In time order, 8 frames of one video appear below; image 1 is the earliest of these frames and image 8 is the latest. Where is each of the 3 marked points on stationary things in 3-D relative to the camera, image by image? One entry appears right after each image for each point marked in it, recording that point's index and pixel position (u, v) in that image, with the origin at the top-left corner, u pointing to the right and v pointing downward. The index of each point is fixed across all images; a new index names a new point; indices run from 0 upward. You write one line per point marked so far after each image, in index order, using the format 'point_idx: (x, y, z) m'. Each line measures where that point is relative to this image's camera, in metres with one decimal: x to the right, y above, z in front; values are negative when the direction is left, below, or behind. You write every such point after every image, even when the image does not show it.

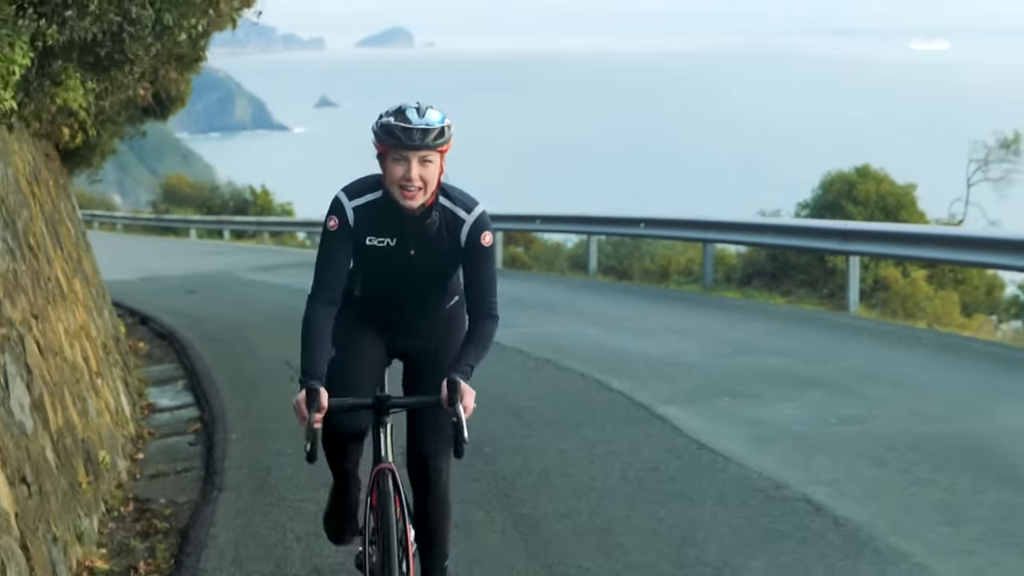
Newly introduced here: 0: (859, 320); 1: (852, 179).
0: (+2.3, -0.2, +12.9) m
1: (+3.1, +1.0, +17.8) m
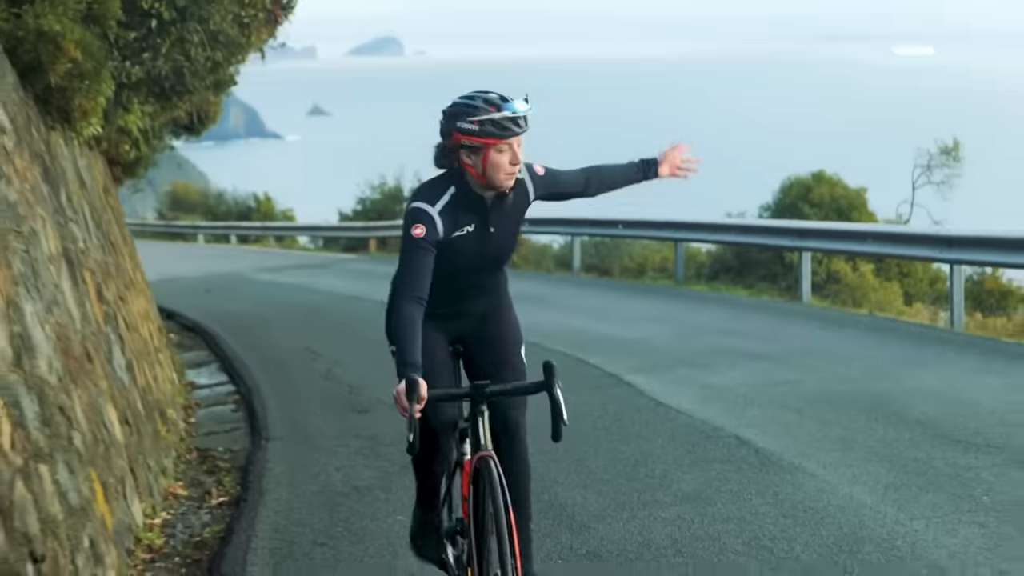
0: (+2.2, -0.2, +14.6) m
1: (+3.0, +1.0, +19.5) m
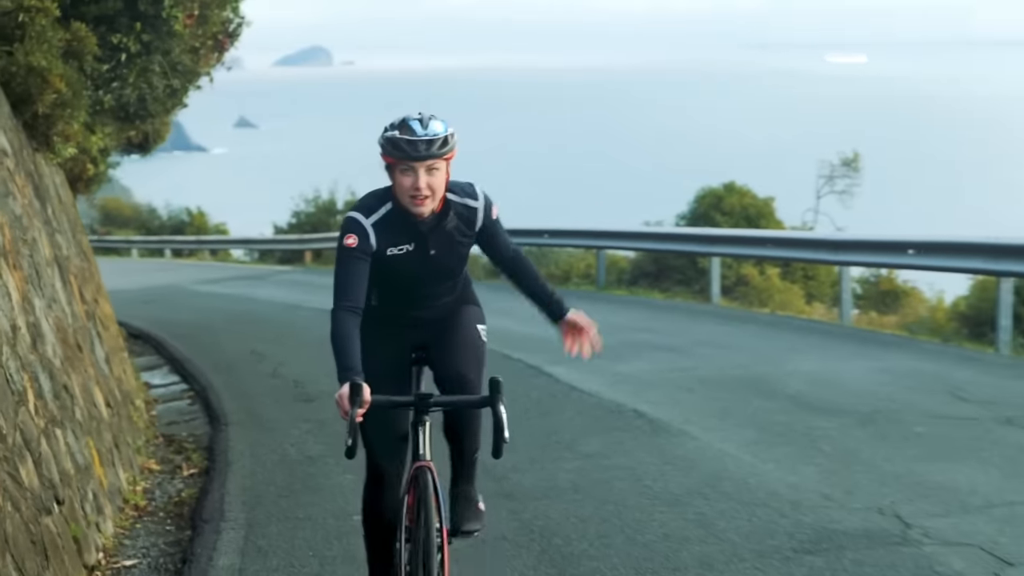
0: (+1.7, -0.2, +15.9) m
1: (+2.2, +1.0, +20.8) m
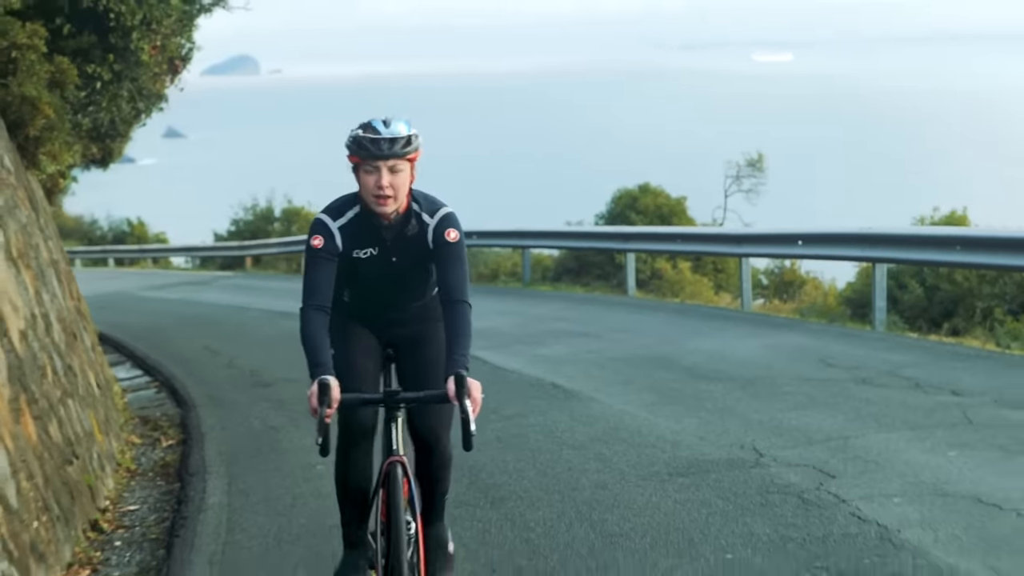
0: (+1.1, -0.1, +17.3) m
1: (+1.4, +1.1, +22.3) m
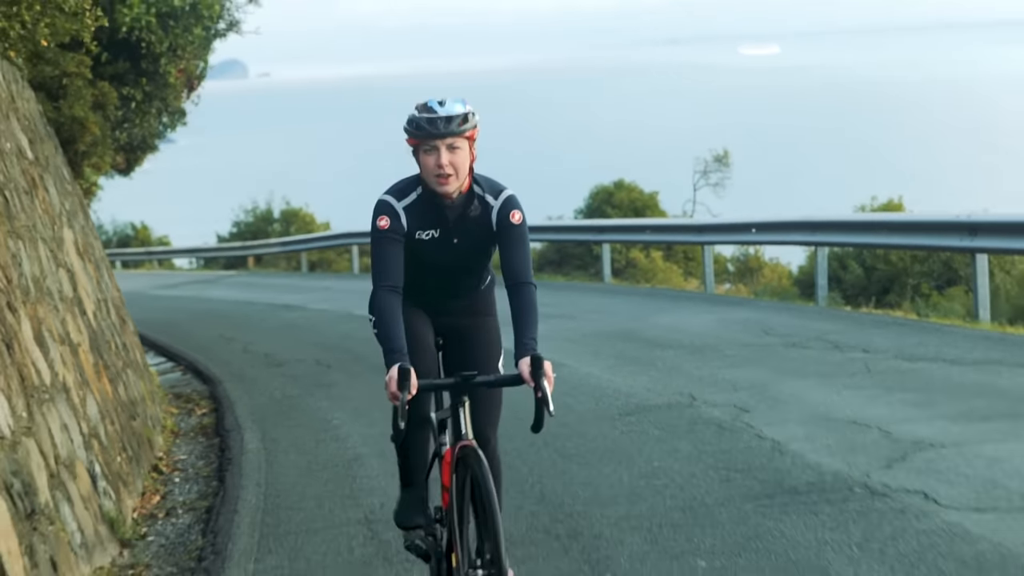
0: (+0.9, 0.0, +19.0) m
1: (+1.2, +1.2, +24.0) m
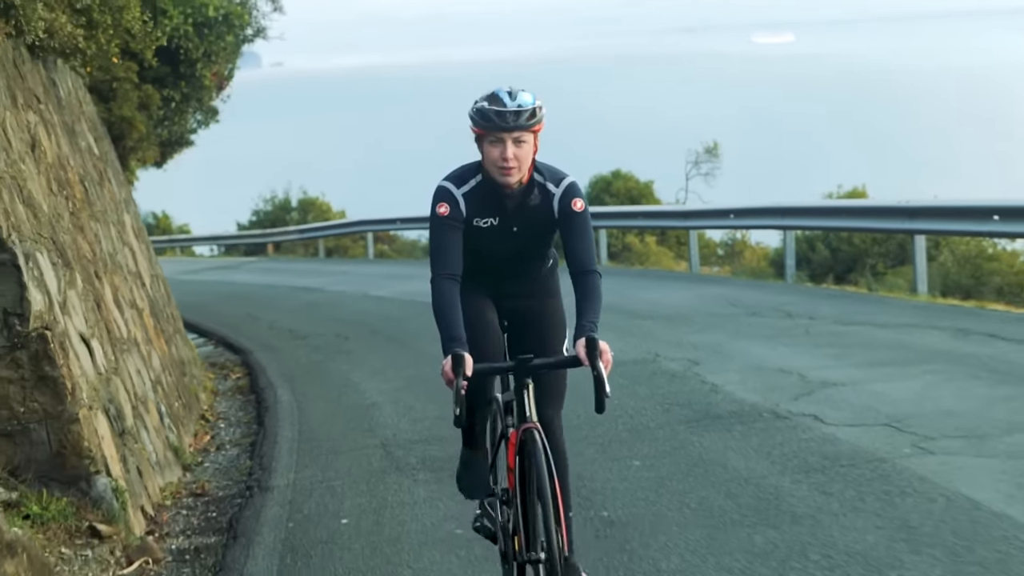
0: (+0.9, +0.2, +20.6) m
1: (+1.3, +1.4, +25.6) m
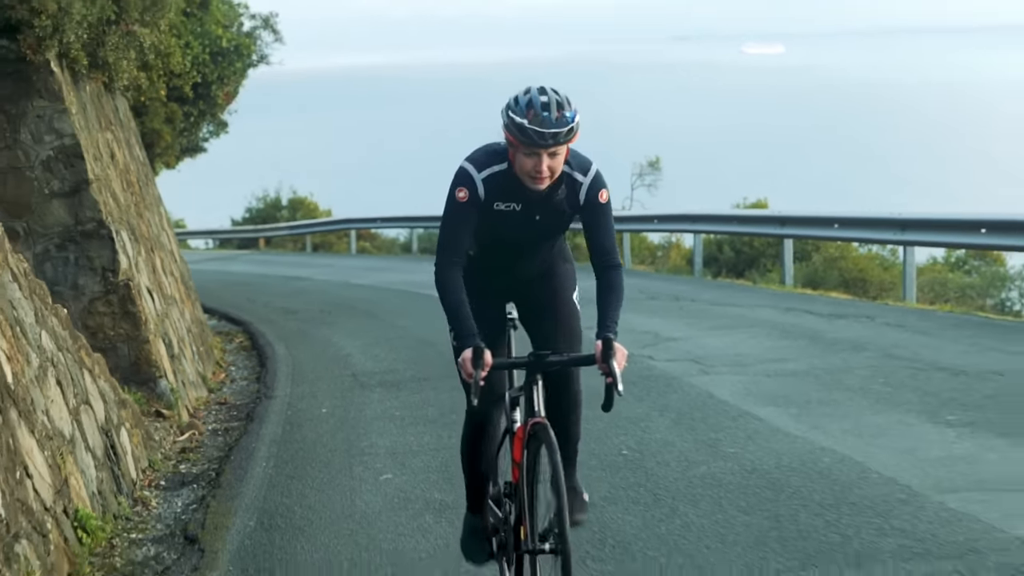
0: (+0.5, +0.3, +23.9) m
1: (+0.8, +1.5, +28.9) m
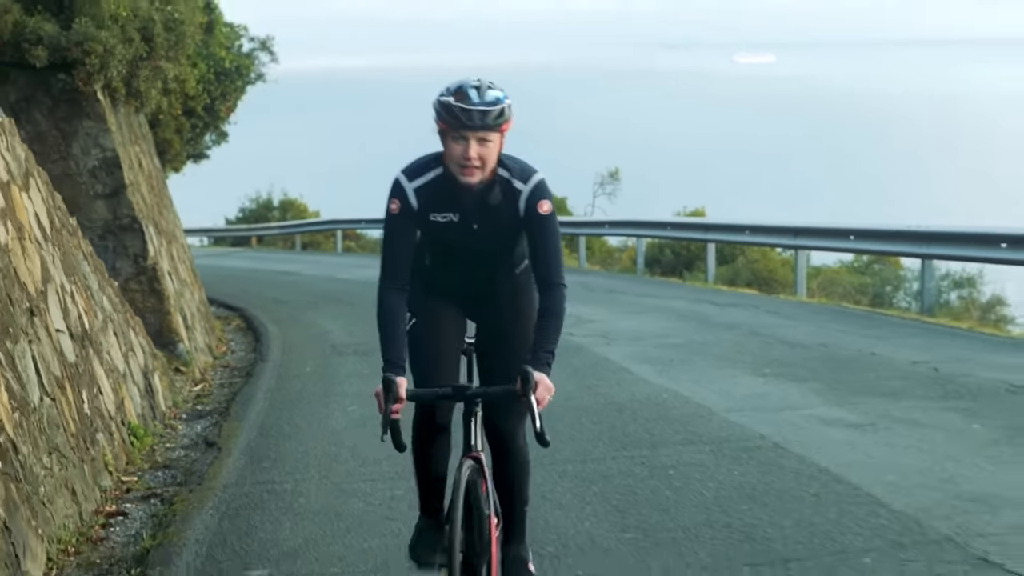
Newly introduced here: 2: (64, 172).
0: (+0.1, +0.3, +26.5) m
1: (+0.4, +1.5, +31.4) m
2: (-2.8, +0.7, +12.0) m
